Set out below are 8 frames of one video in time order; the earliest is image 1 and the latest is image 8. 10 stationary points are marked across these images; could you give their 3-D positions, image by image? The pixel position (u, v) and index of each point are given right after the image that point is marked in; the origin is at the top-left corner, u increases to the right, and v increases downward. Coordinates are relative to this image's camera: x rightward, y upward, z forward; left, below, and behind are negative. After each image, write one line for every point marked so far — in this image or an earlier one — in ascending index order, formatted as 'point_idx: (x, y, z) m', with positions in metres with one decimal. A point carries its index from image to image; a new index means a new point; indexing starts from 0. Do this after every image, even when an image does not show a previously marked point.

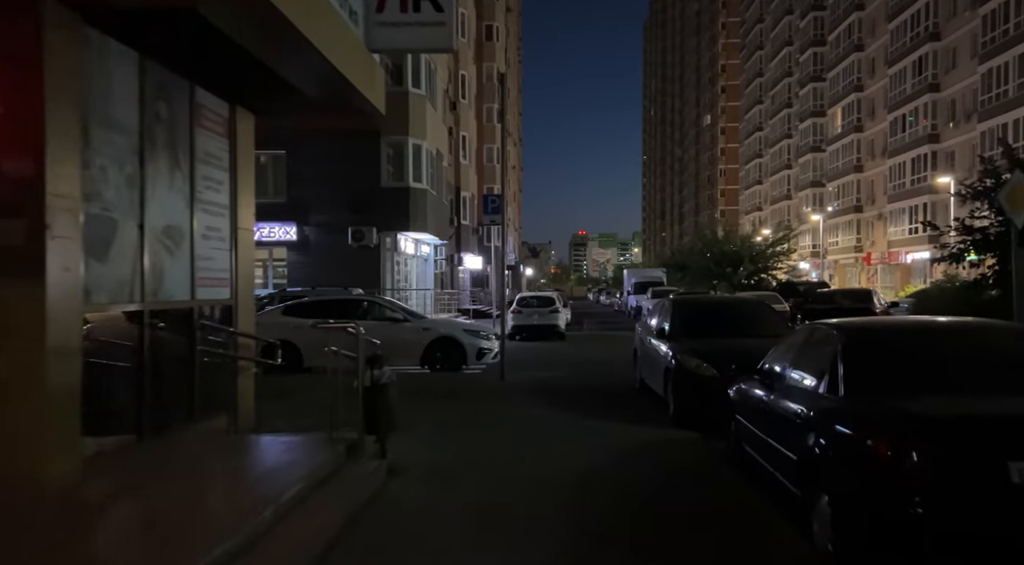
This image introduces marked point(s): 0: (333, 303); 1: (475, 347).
0: (-3.3, -0.4, +14.1) m
1: (-0.7, -1.2, +13.9) m
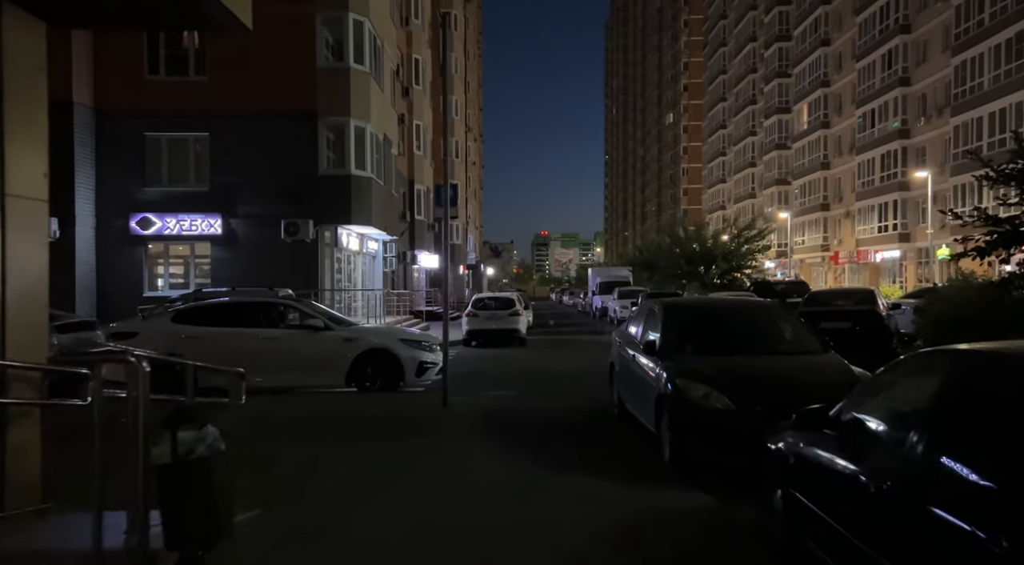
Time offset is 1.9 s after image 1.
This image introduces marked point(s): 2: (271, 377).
0: (-4.1, -0.4, +11.4) m
1: (-1.4, -1.2, +11.4) m
2: (-3.5, -1.4, +11.1) m
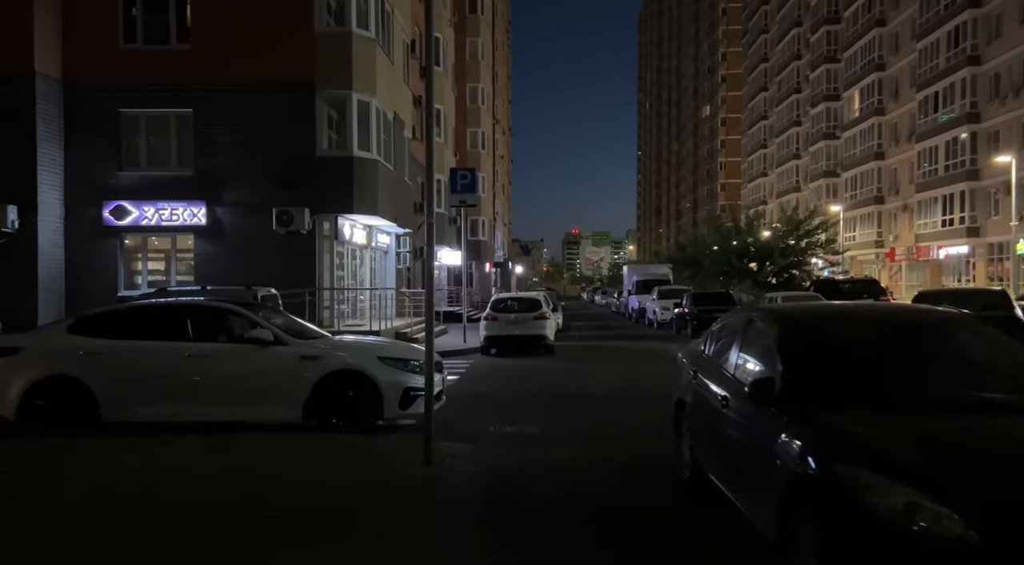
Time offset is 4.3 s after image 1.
0: (-3.8, -0.3, +8.4) m
1: (-1.2, -1.2, +8.3) m
2: (-3.3, -1.4, +8.1) m
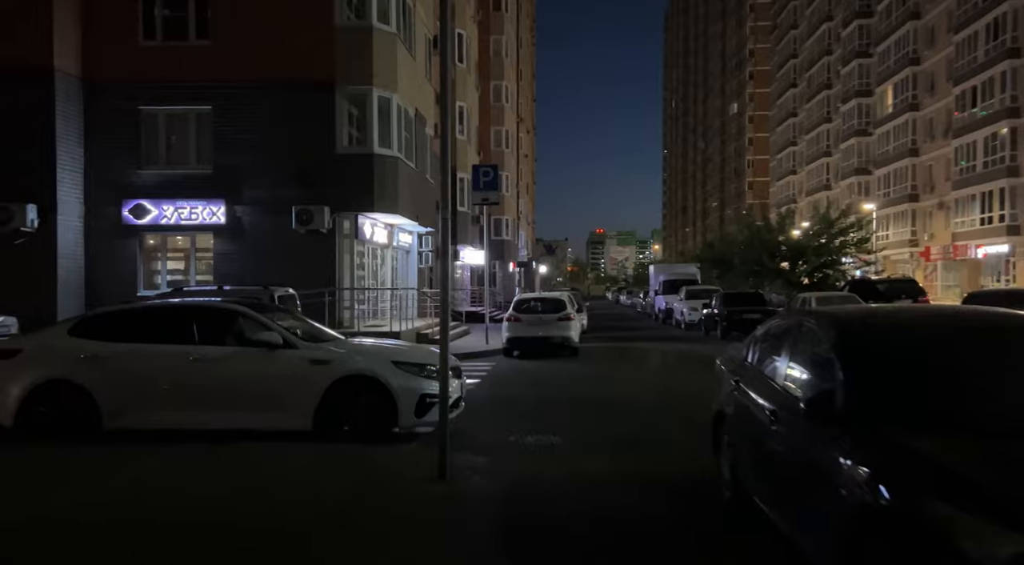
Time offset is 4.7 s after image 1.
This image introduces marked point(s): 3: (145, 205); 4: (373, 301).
0: (-3.6, -0.3, +8.0) m
1: (-1.0, -1.2, +7.8) m
2: (-3.1, -1.4, +7.7) m
3: (-9.1, +1.9, +19.1) m
4: (-3.6, -0.5, +19.9) m
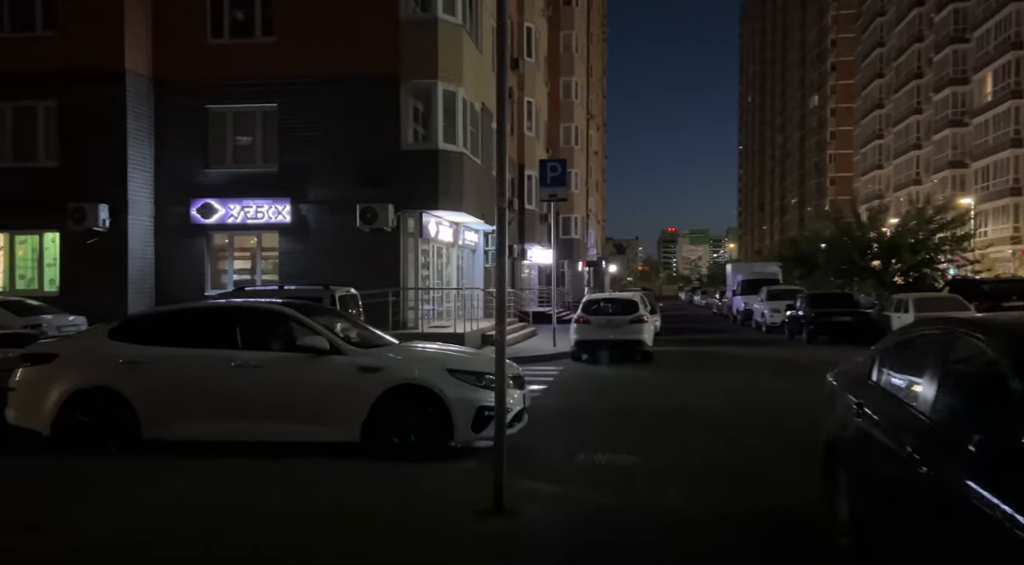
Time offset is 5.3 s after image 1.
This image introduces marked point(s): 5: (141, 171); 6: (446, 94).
0: (-3.0, -0.3, +7.5) m
1: (-0.4, -1.2, +7.0) m
2: (-2.4, -1.4, +7.1) m
3: (-7.4, +1.9, +19.0) m
4: (-1.8, -0.5, +19.4) m
5: (-9.0, +2.7, +18.7) m
6: (-1.6, +4.6, +18.8) m
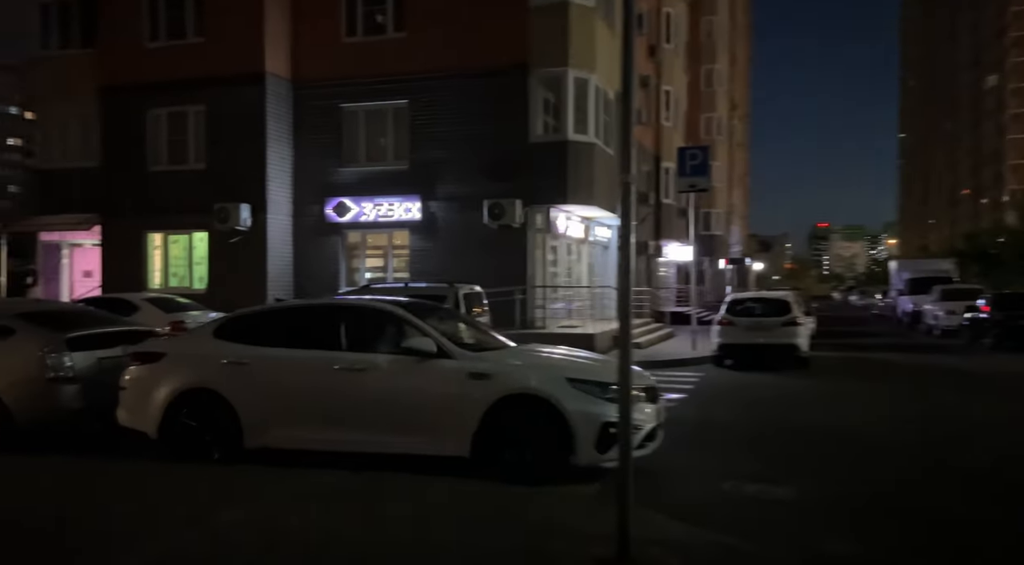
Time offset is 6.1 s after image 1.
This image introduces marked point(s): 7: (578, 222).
0: (-1.8, -0.3, +7.0) m
1: (+0.6, -1.1, +6.1) m
2: (-1.4, -1.3, +6.5) m
3: (-4.1, +2.0, +19.1) m
4: (+1.4, -0.4, +18.5) m
5: (-5.8, +2.8, +19.1) m
6: (+1.6, +4.6, +17.9) m
7: (+1.7, +1.6, +19.9) m
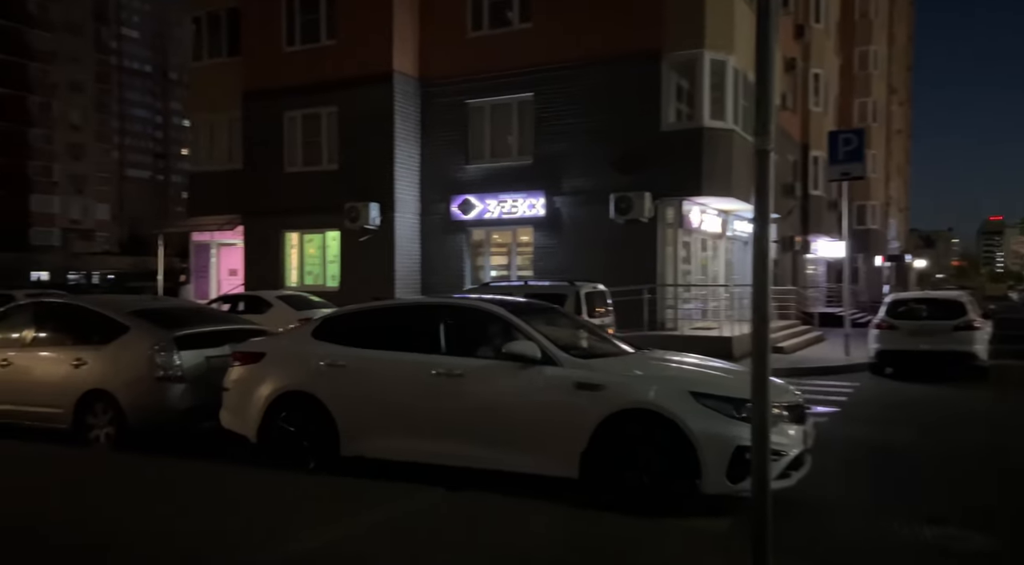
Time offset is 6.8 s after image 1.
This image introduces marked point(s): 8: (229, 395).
0: (-0.8, -0.3, +6.5) m
1: (+1.4, -1.1, +5.2) m
2: (-0.5, -1.3, +6.0) m
3: (-1.0, +2.0, +18.8) m
4: (+4.3, -0.4, +17.2) m
5: (-2.6, +2.8, +19.1) m
6: (+4.4, +4.7, +16.6) m
7: (+4.9, +1.6, +18.6) m
8: (-2.5, -1.0, +6.9) m
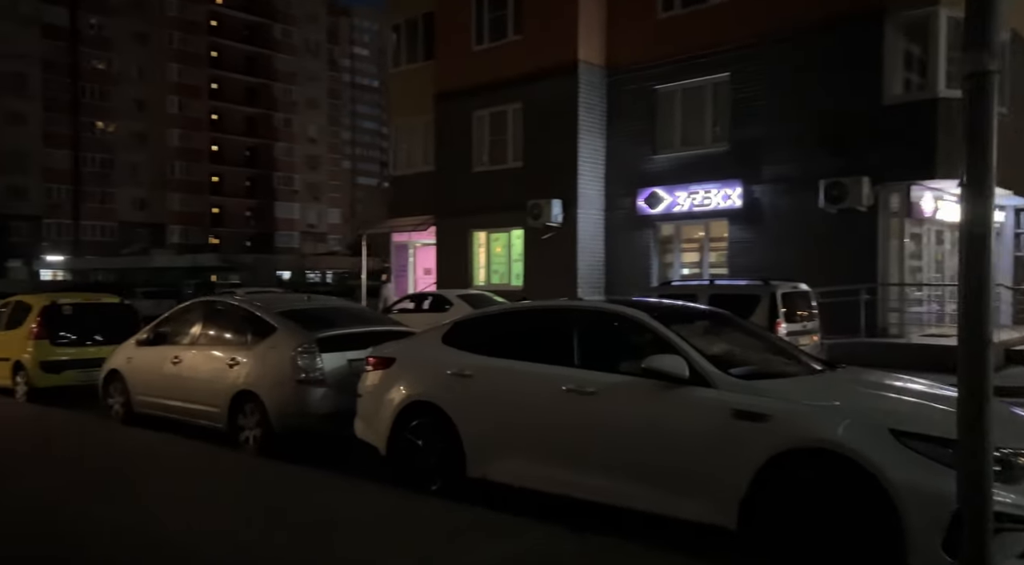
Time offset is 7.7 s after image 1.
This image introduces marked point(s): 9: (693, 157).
0: (+0.3, -0.3, +5.7) m
1: (+2.1, -1.1, +3.8) m
2: (+0.4, -1.3, +5.0) m
3: (+3.4, +2.1, +17.5) m
4: (+8.1, -0.4, +14.6) m
5: (+2.0, +2.8, +18.3) m
6: (+8.0, +4.7, +14.0) m
7: (+9.1, +1.6, +15.7) m
8: (-1.3, -1.0, +6.5) m
9: (+4.1, +2.8, +17.1) m
